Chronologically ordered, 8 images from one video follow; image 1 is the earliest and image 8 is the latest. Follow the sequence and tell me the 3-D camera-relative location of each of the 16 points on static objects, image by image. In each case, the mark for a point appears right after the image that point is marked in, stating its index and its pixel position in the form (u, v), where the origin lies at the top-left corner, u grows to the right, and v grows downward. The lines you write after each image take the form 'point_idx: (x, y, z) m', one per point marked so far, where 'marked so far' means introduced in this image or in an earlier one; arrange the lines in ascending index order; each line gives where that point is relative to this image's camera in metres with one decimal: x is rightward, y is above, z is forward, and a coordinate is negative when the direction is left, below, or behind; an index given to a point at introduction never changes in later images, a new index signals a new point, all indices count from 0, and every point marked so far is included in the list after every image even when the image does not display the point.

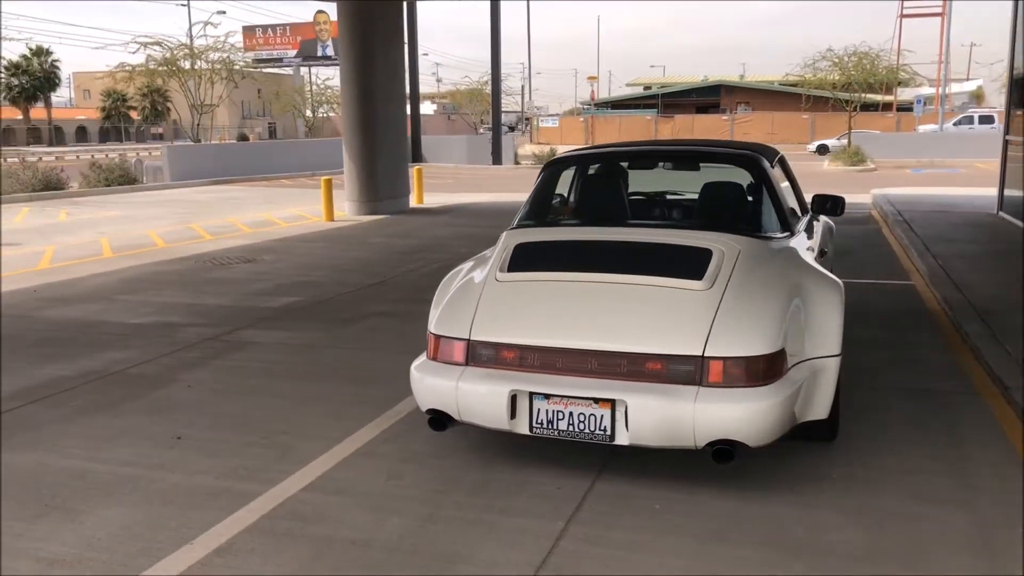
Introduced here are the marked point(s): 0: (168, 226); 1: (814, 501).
0: (-5.8, +1.0, +15.2) m
1: (+1.3, -0.9, +3.7) m
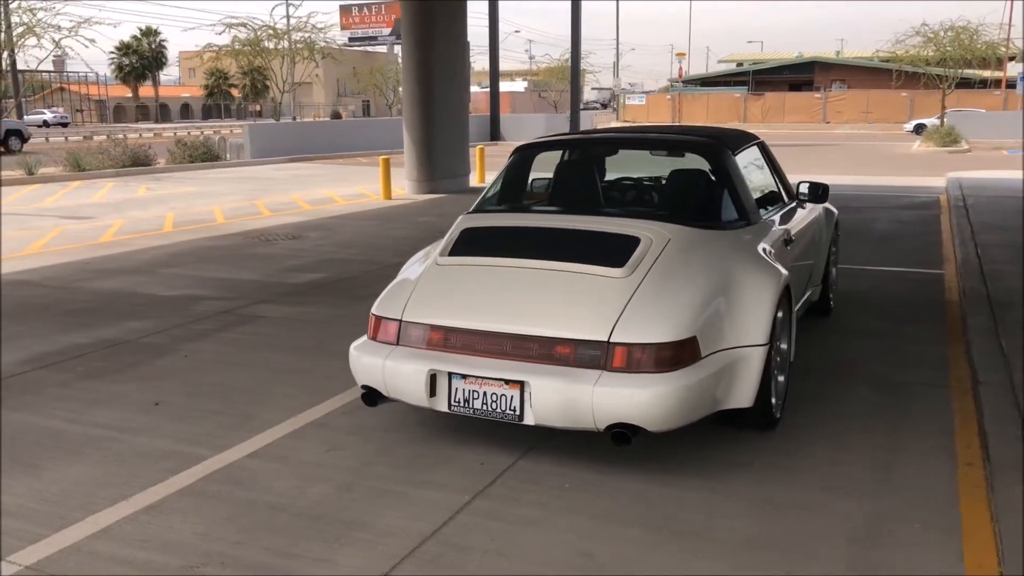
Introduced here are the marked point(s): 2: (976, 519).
0: (-4.9, +1.5, +15.9) m
1: (+0.9, -0.8, +3.8) m
2: (+1.8, -0.9, +3.4) m
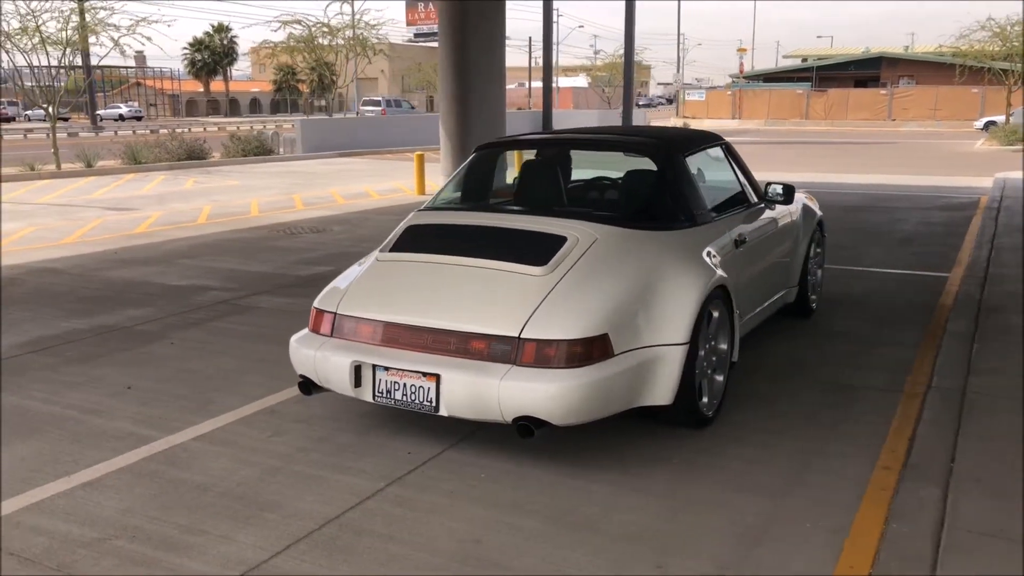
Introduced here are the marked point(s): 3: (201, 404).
0: (-4.3, +1.7, +16.3) m
1: (+0.5, -0.8, +3.8) m
2: (+1.4, -0.9, +3.5) m
3: (-1.7, -0.6, +4.9) m
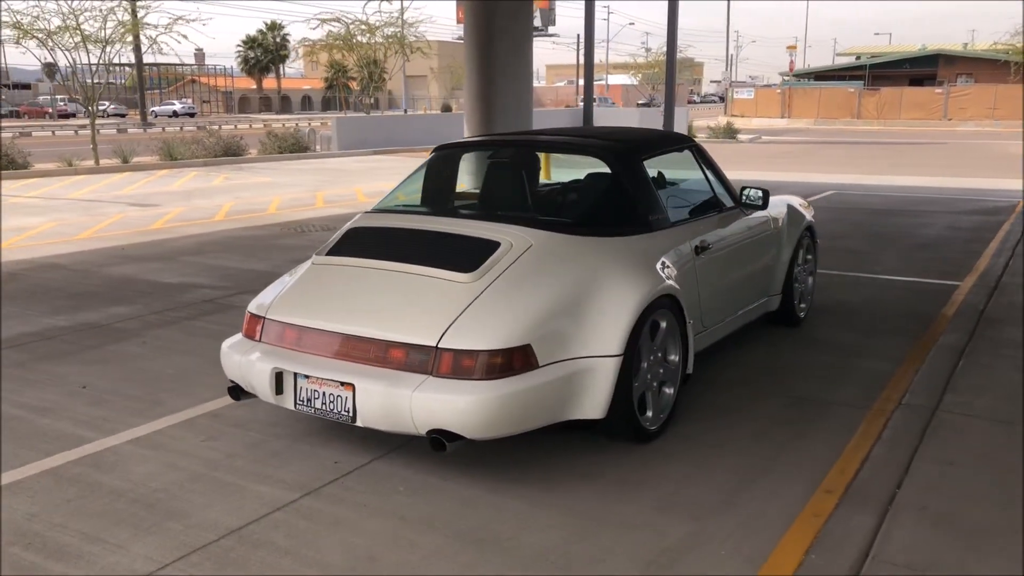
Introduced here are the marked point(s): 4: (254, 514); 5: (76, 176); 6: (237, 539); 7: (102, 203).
0: (-3.9, +1.7, +16.4) m
1: (+0.2, -0.9, +3.7) m
2: (+1.0, -1.0, +3.2) m
3: (-2.0, -0.6, +4.9) m
4: (-1.0, -0.9, +3.6) m
5: (-9.2, +2.4, +18.9) m
6: (-1.0, -0.9, +3.4) m
7: (-6.6, +1.4, +14.5) m
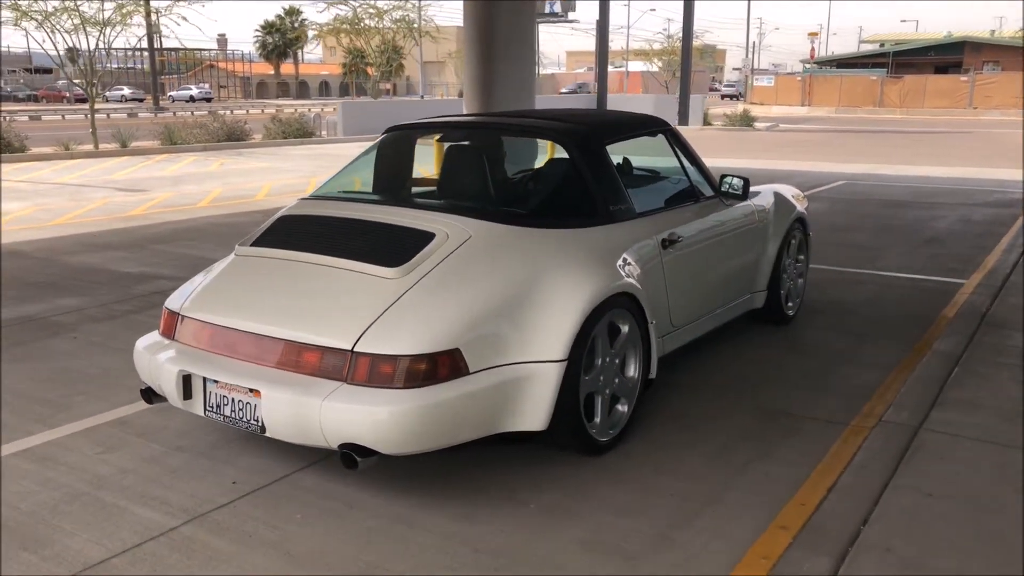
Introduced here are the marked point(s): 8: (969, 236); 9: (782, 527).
0: (-4.0, +1.9, +16.0) m
1: (-0.1, -0.9, +3.2) m
2: (+0.7, -1.0, +2.8) m
3: (-2.3, -0.6, +4.5) m
4: (-1.4, -0.9, +3.1) m
5: (-9.1, +2.7, +18.6) m
6: (-1.4, -0.9, +2.9) m
7: (-6.7, +1.6, +14.1) m
8: (+5.0, +0.6, +9.8) m
9: (+1.0, -0.9, +3.2) m
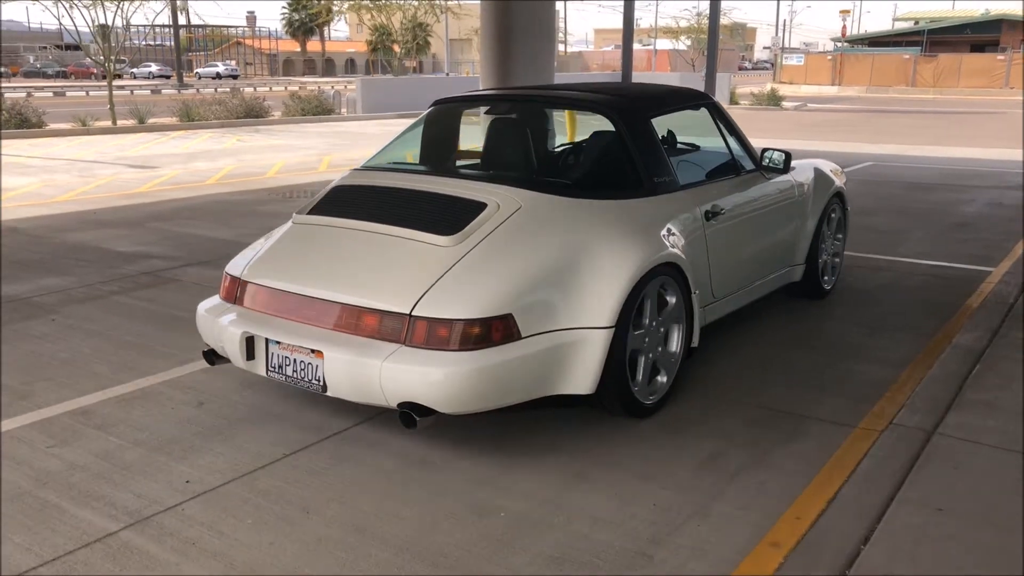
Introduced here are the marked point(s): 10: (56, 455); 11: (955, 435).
0: (-3.7, +2.3, +15.8) m
1: (-0.3, -0.8, +3.0) m
2: (+0.5, -1.0, +2.5) m
3: (-2.3, -0.5, +4.3) m
4: (-1.5, -0.8, +2.9) m
5: (-8.8, +3.1, +18.5) m
6: (-1.5, -0.9, +2.7) m
7: (-6.5, +1.9, +14.0) m
8: (+5.1, +0.7, +9.3) m
9: (+0.9, -0.8, +2.9) m
10: (-1.8, -0.7, +3.6) m
11: (+1.8, -0.6, +3.7) m
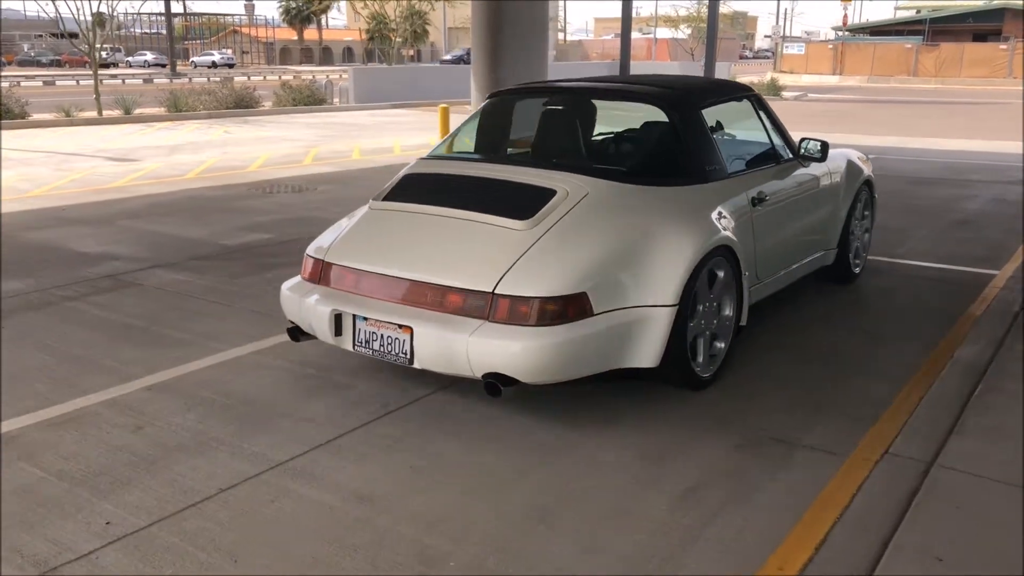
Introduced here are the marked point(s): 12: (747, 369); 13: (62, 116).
0: (-3.8, +2.4, +15.4) m
1: (-0.4, -0.9, +2.6) m
2: (+0.4, -1.0, +2.2) m
3: (-2.5, -0.6, +3.9) m
4: (-1.6, -0.9, +2.6) m
5: (-8.9, +3.3, +18.2) m
6: (-1.6, -1.0, +2.4) m
7: (-6.6, +2.0, +13.7) m
8: (+4.9, +0.7, +9.0) m
9: (+0.7, -0.9, +2.6) m
10: (-2.0, -0.7, +3.3) m
11: (+1.7, -0.7, +3.4) m
12: (+1.1, -0.4, +4.5) m
13: (-9.4, +3.6, +18.8) m
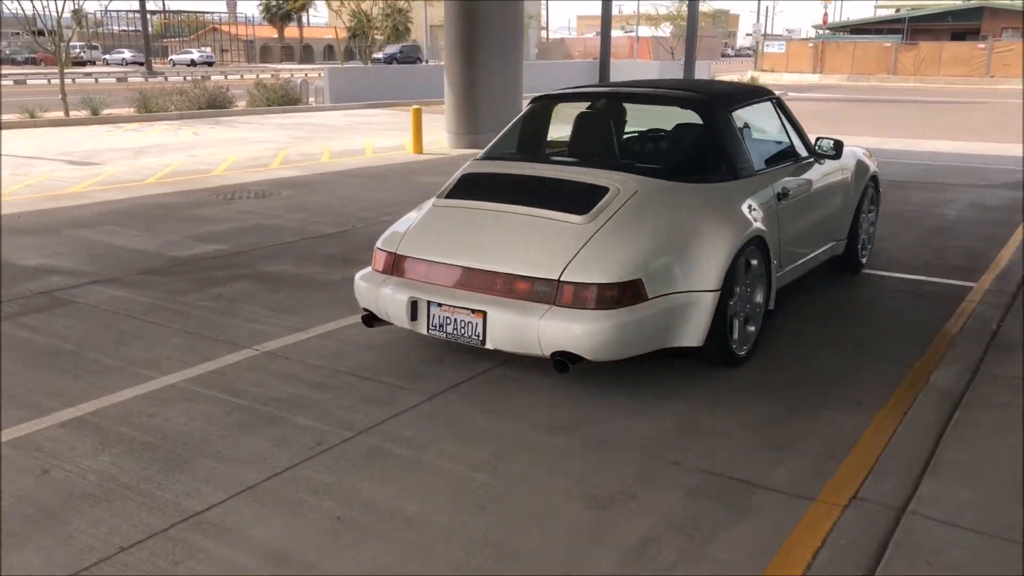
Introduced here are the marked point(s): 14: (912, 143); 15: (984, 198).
0: (-4.3, +2.3, +15.1) m
1: (-0.6, -1.0, +2.4) m
2: (+0.2, -1.2, +1.9) m
3: (-2.7, -0.7, +3.6) m
4: (-1.8, -1.0, +2.3) m
5: (-9.4, +3.2, +17.7) m
6: (-1.8, -1.1, +2.1) m
7: (-7.0, +1.9, +13.2) m
8: (+4.6, +0.6, +8.8) m
9: (+0.5, -1.0, +2.3) m
10: (-2.2, -0.9, +3.0) m
11: (+1.5, -0.8, +3.1) m
12: (+0.9, -0.5, +4.2) m
13: (-9.9, +3.5, +18.4) m
14: (+7.7, +2.8, +17.3) m
15: (+5.4, +1.0, +10.3) m
